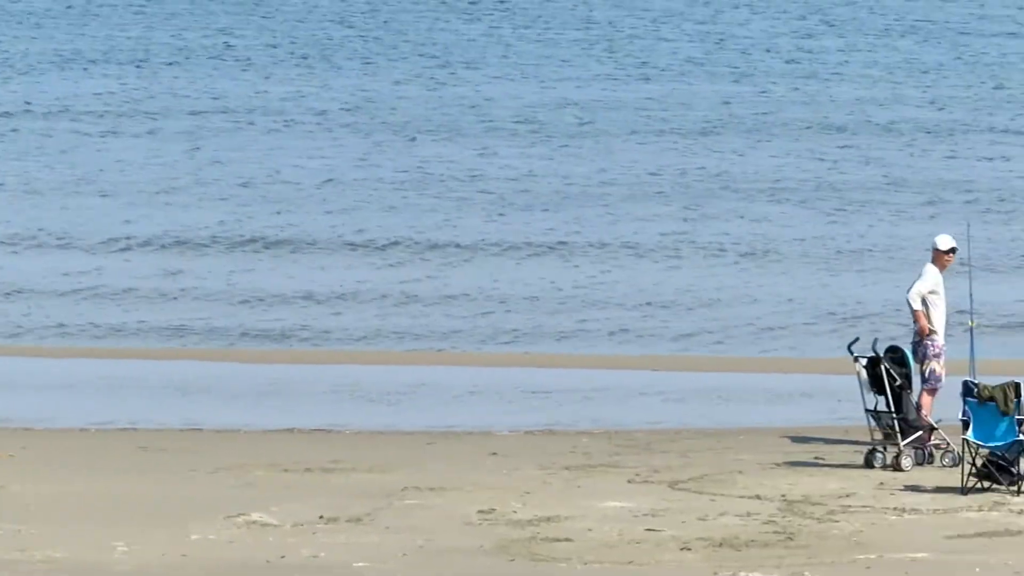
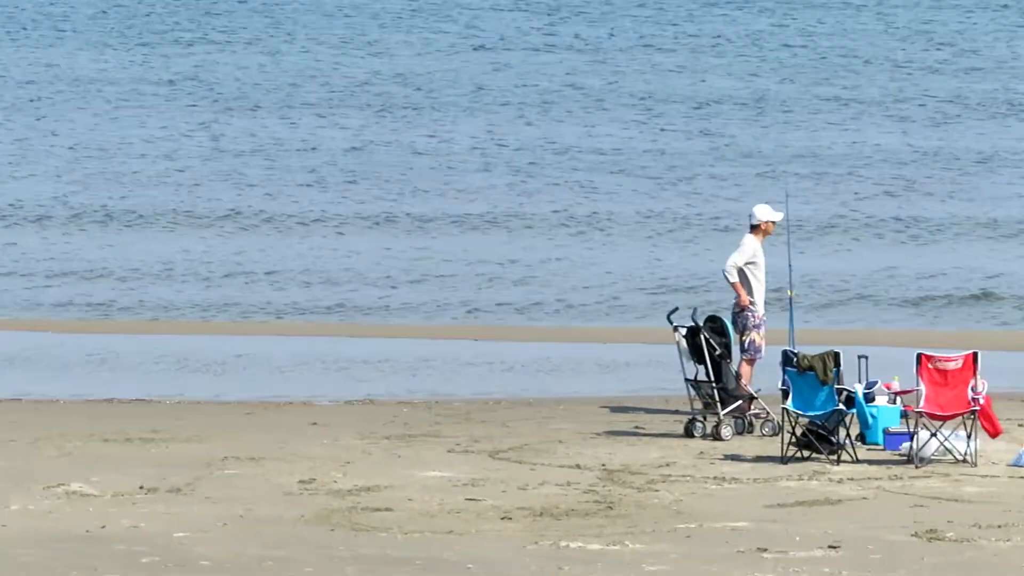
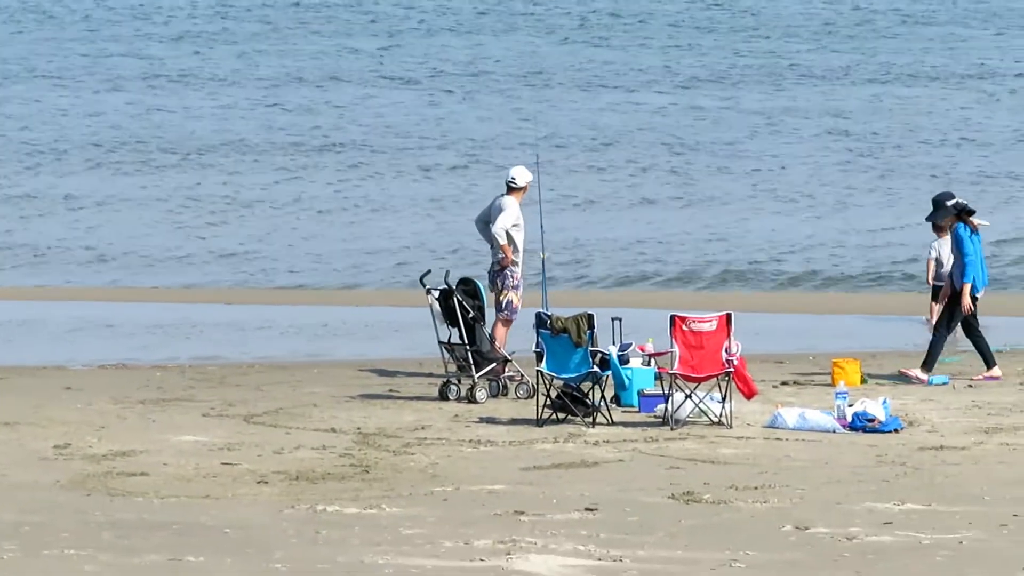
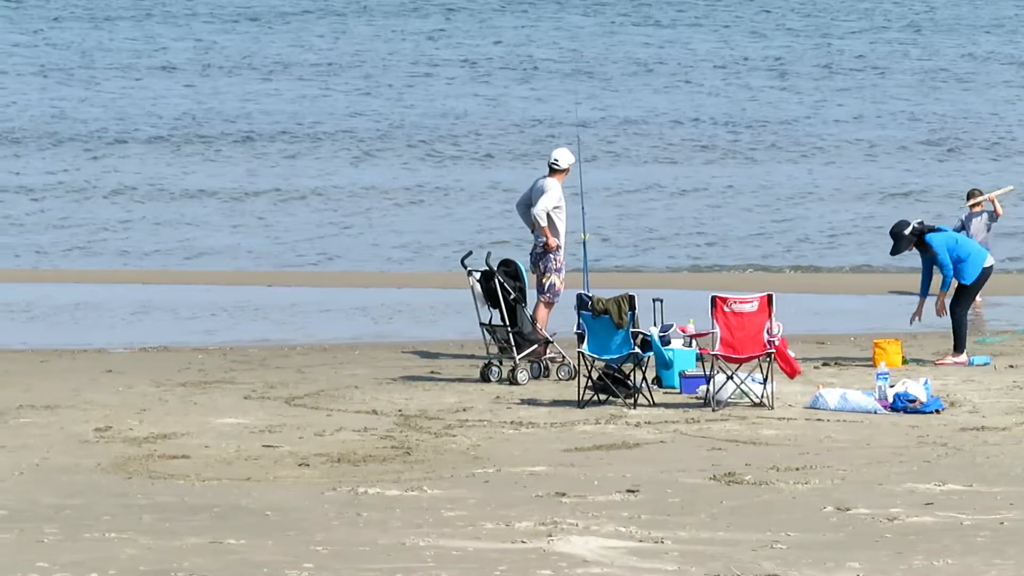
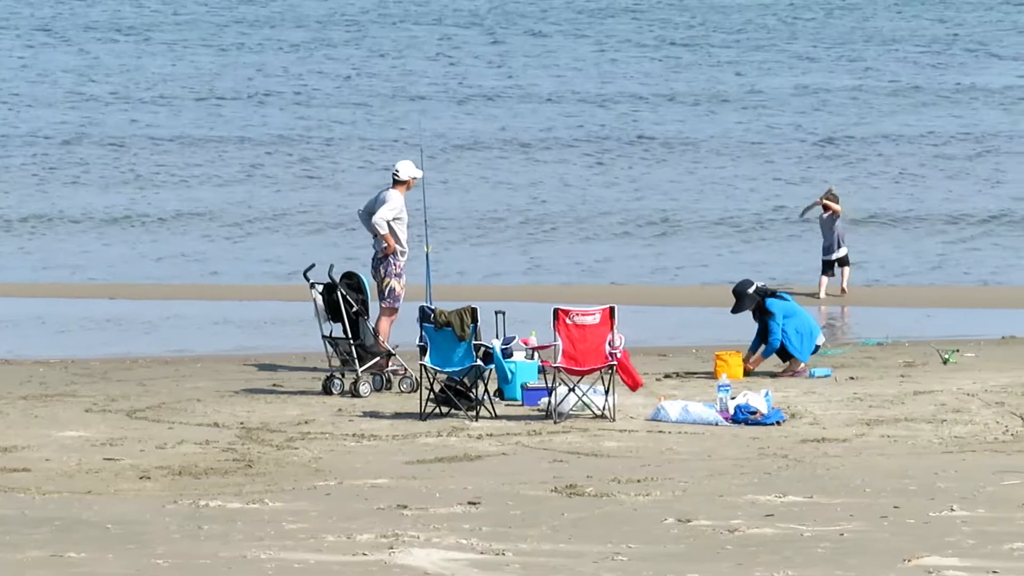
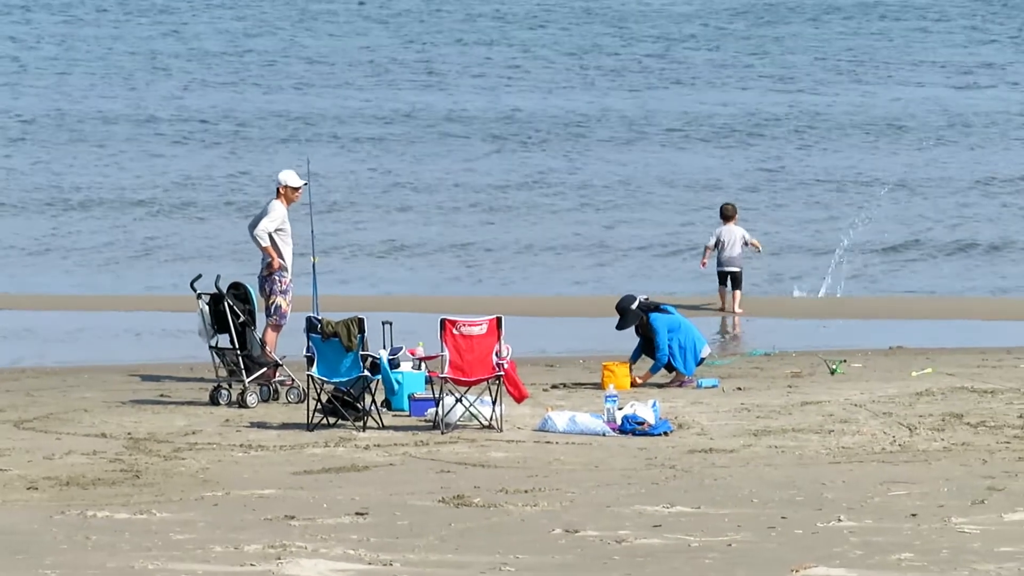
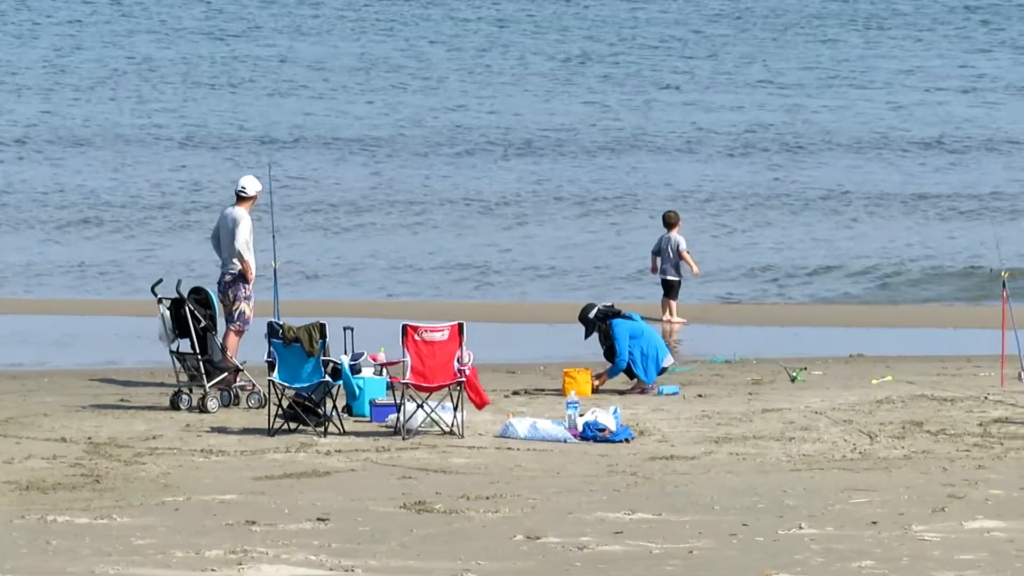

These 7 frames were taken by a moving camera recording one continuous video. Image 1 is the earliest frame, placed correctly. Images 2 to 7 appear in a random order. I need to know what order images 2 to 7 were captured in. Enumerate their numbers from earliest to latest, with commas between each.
2, 3, 4, 5, 6, 7
